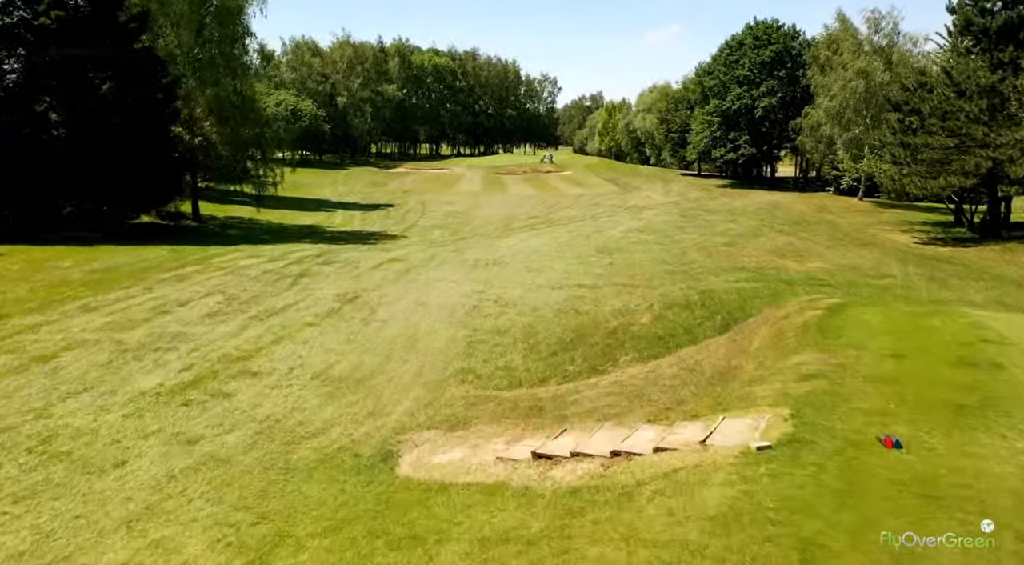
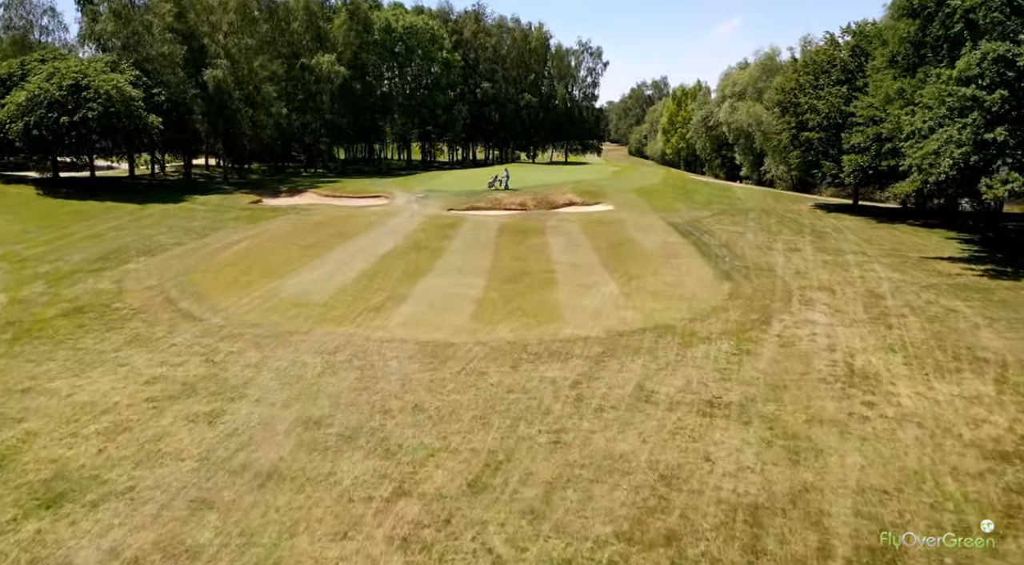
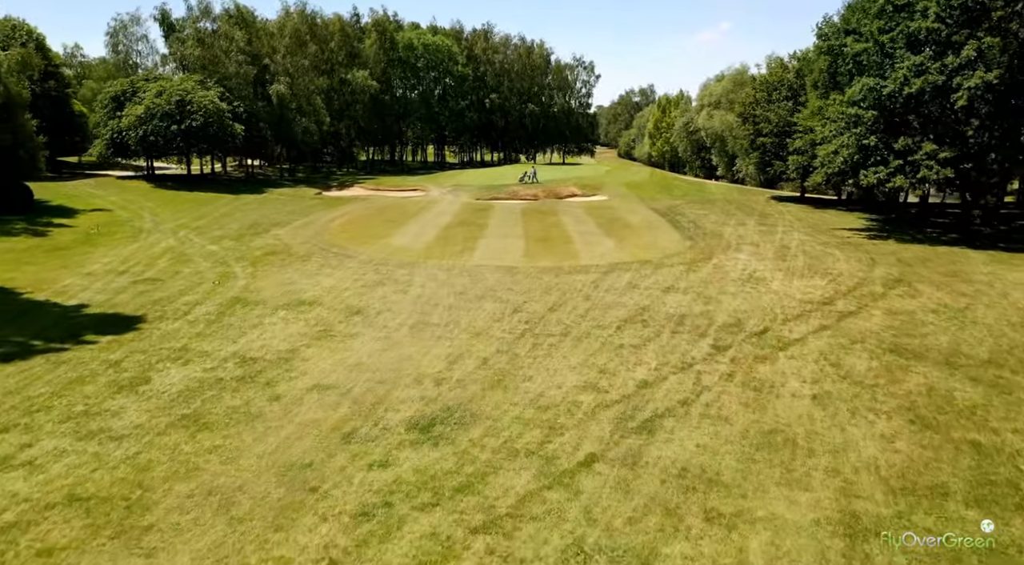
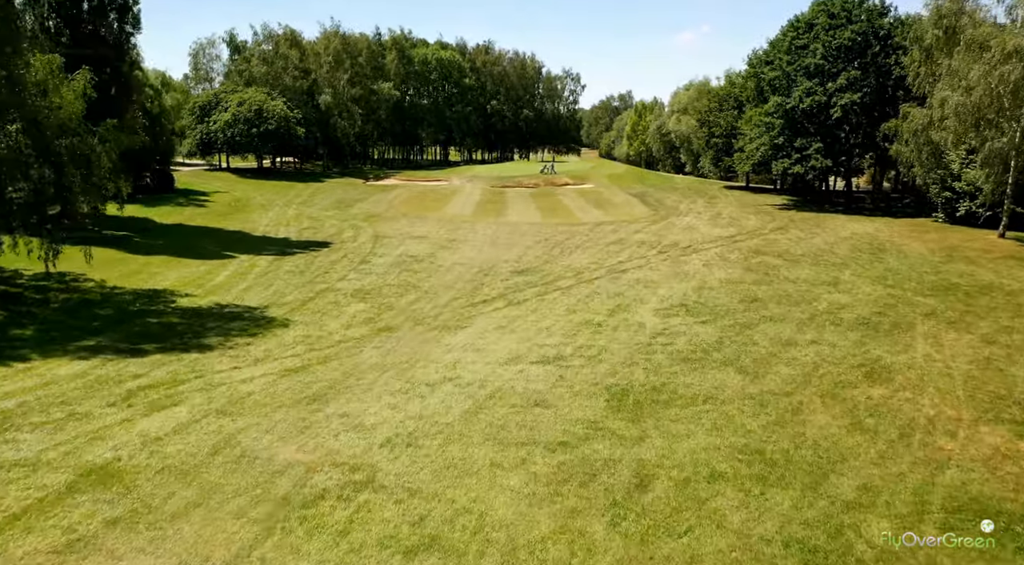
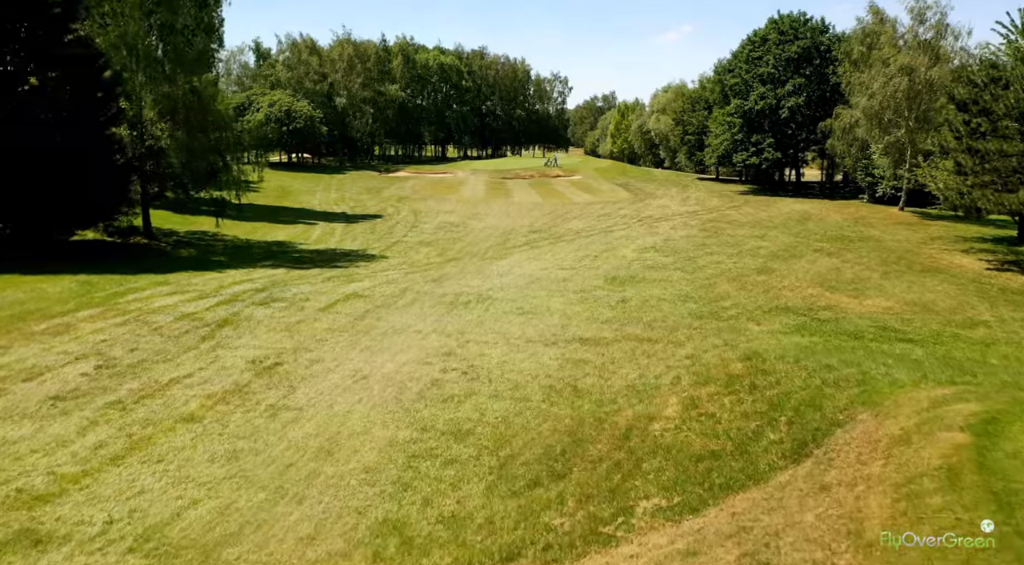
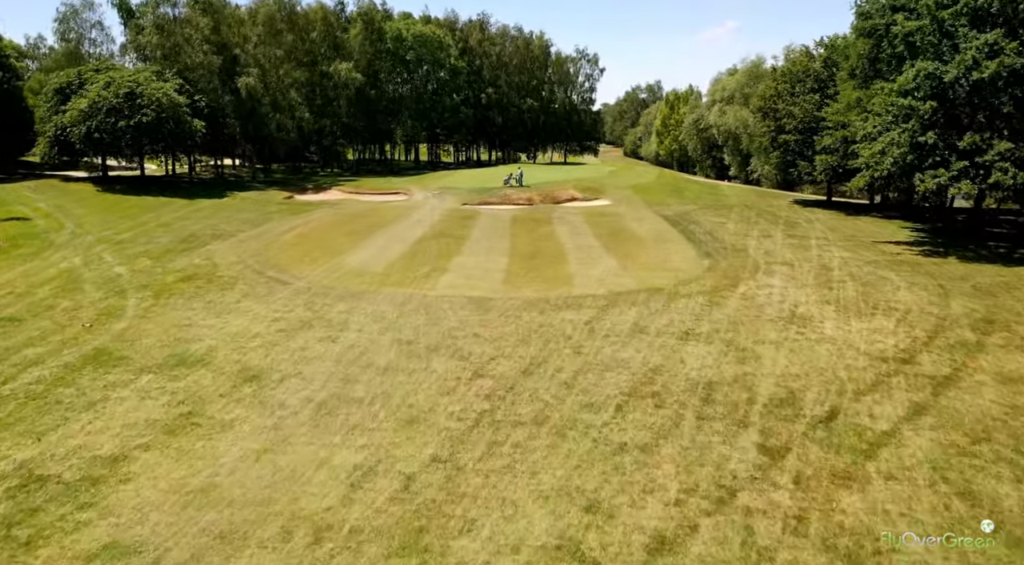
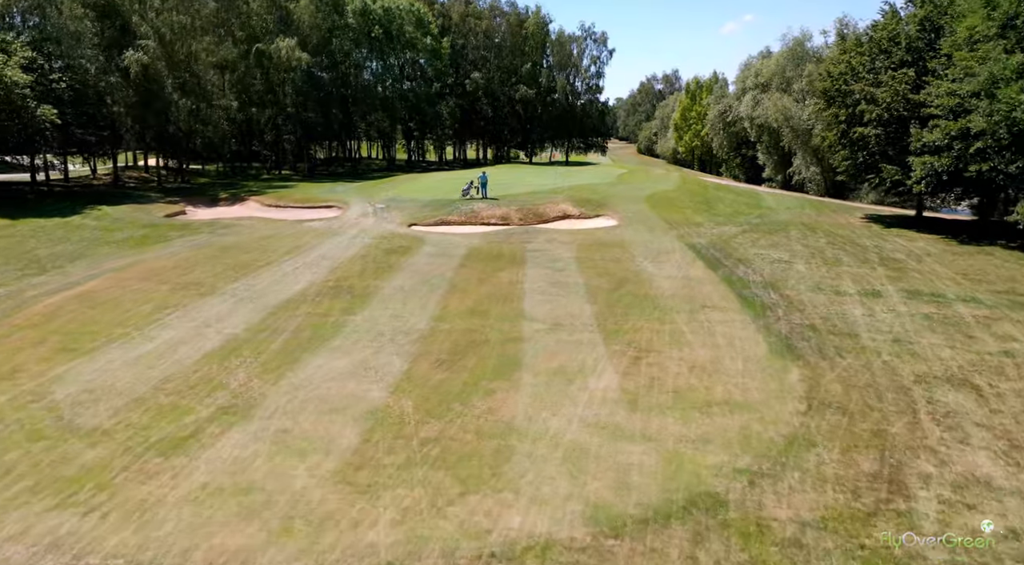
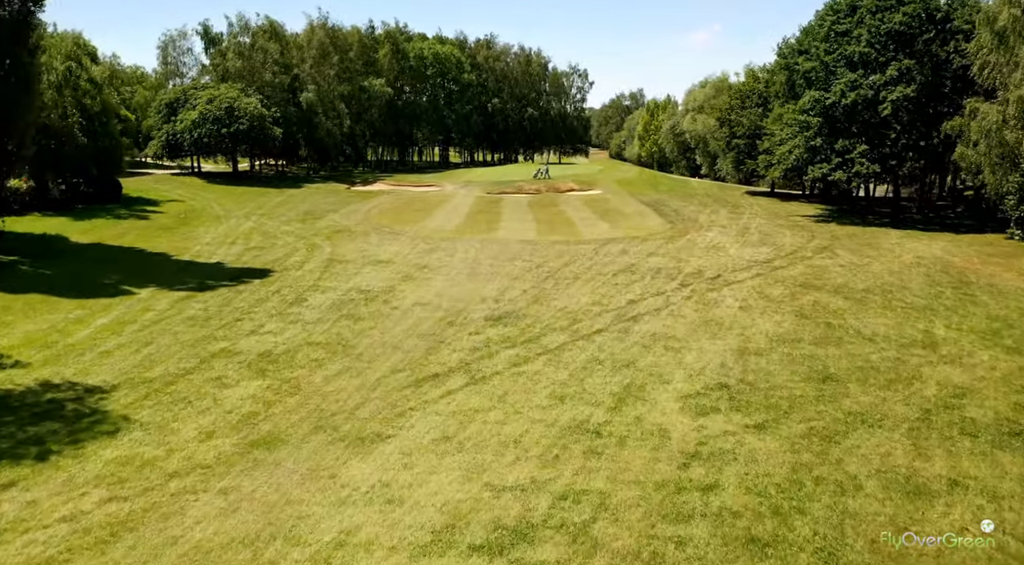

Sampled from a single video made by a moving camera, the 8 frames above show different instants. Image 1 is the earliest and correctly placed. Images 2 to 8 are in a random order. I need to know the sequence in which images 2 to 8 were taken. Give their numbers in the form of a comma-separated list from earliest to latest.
5, 4, 8, 3, 6, 2, 7
